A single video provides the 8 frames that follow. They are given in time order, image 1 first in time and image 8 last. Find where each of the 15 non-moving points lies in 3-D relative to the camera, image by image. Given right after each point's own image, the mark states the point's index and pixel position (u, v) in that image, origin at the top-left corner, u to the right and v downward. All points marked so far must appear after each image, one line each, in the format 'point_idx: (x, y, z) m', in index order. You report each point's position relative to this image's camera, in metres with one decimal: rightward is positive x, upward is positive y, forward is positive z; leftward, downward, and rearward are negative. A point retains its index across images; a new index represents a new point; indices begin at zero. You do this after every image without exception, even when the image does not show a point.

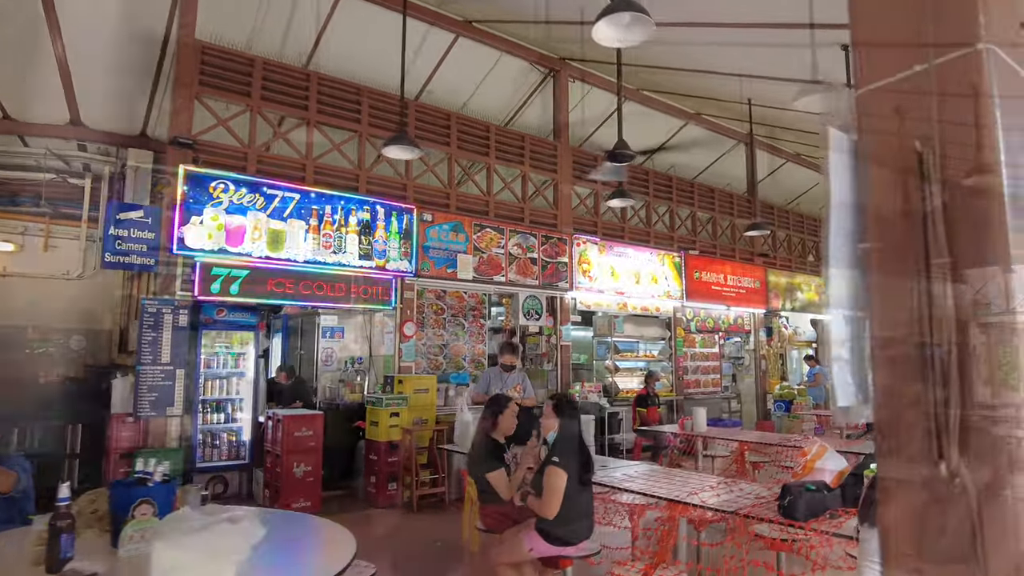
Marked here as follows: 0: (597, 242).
0: (+0.9, +0.7, +7.6) m
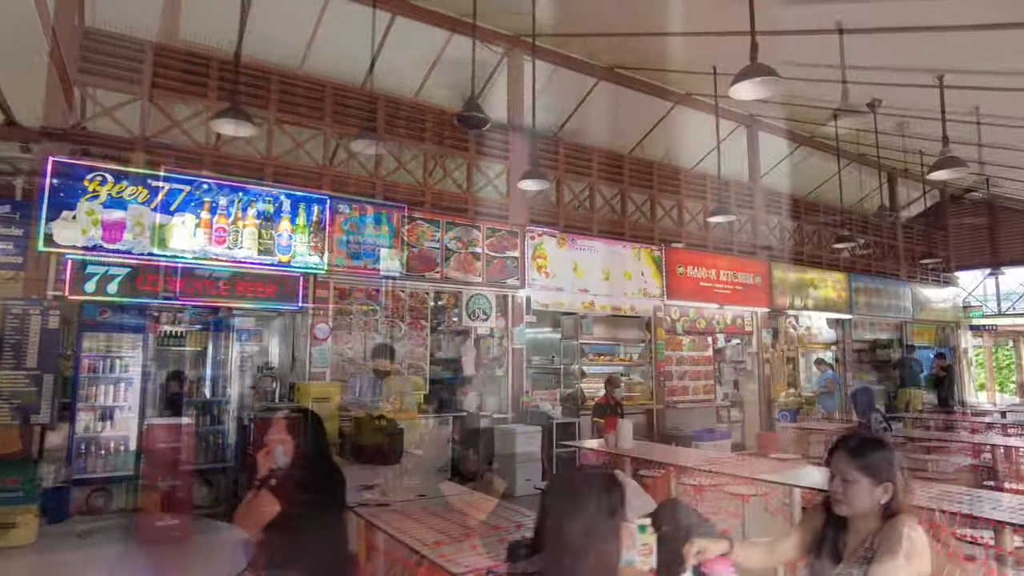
0: (+0.6, +0.7, +7.3) m
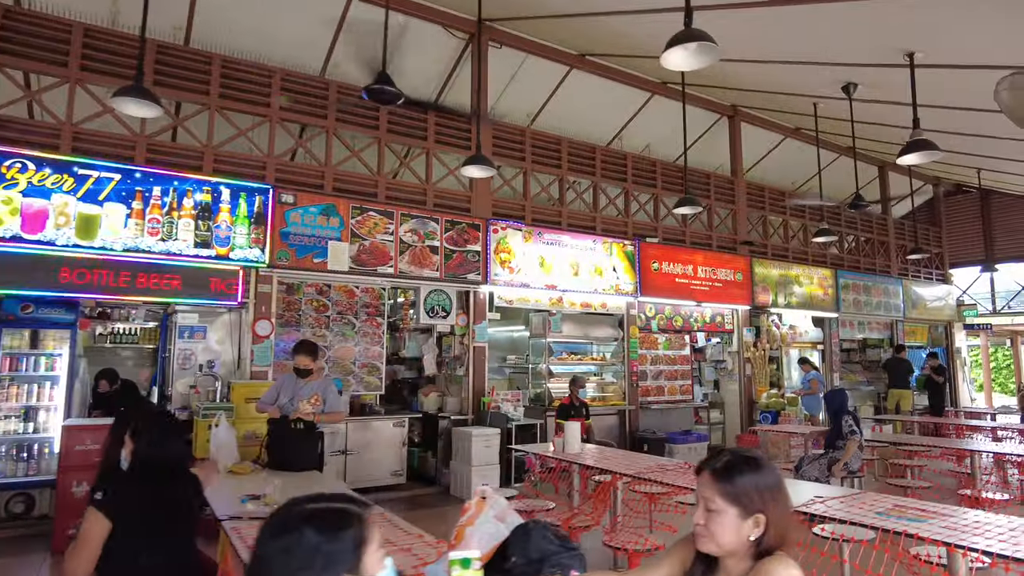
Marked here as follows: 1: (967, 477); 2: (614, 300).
0: (+0.1, +0.7, +7.0) m
1: (+3.9, -1.6, +5.3) m
2: (+1.2, -0.2, +7.6) m
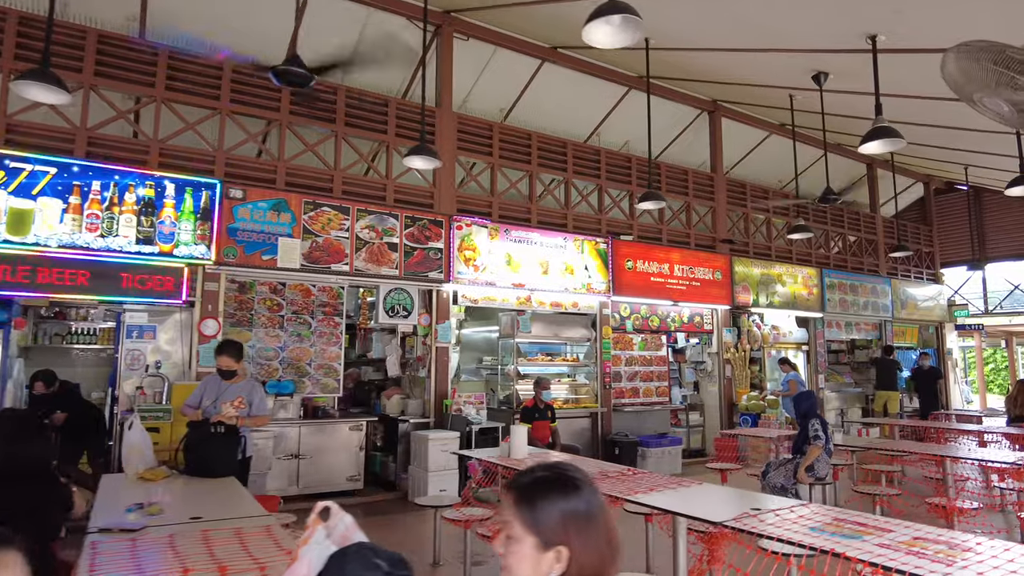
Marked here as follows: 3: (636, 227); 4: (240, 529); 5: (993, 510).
0: (-0.2, +0.7, +6.8) m
1: (+3.5, -1.6, +5.0) m
2: (+0.9, -0.1, +7.4) m
3: (+1.6, +0.8, +7.9) m
4: (-1.0, -0.9, +2.4) m
5: (+3.7, -1.7, +4.8) m
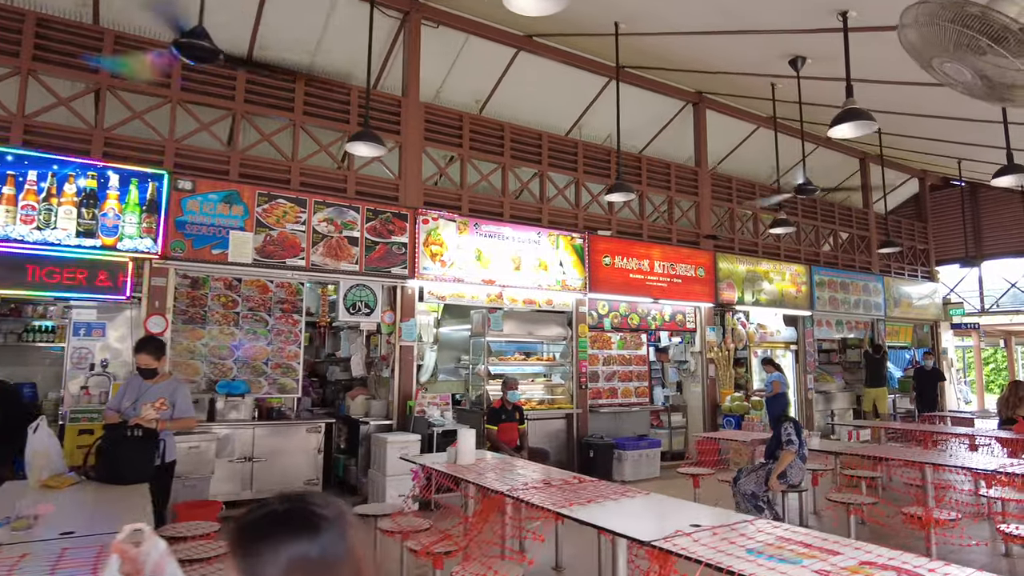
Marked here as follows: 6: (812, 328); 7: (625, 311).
0: (-0.5, +0.8, +6.5) m
1: (+3.2, -1.5, +4.8) m
2: (+0.6, -0.1, +7.2) m
3: (+1.3, +0.8, +7.6) m
4: (-1.4, -0.9, +2.1) m
5: (+3.4, -1.7, +4.6) m
6: (+4.5, -0.6, +9.4) m
7: (+1.4, -0.3, +7.7) m
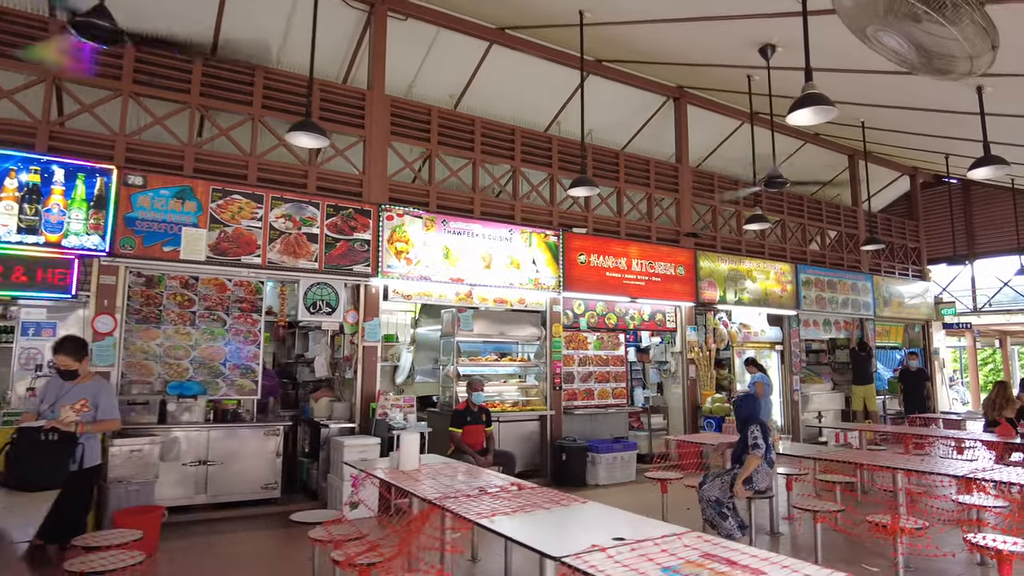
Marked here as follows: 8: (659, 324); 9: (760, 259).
0: (-0.9, +0.8, +6.3) m
1: (+2.9, -1.5, +4.6) m
2: (+0.2, -0.1, +7.0) m
3: (+0.9, +0.8, +7.4) m
4: (-1.7, -0.9, +1.9) m
5: (+3.0, -1.7, +4.4) m
6: (+4.2, -0.6, +9.2) m
7: (+1.1, -0.3, +7.5) m
8: (+1.9, -0.4, +7.9) m
9: (+3.5, +0.4, +8.8) m
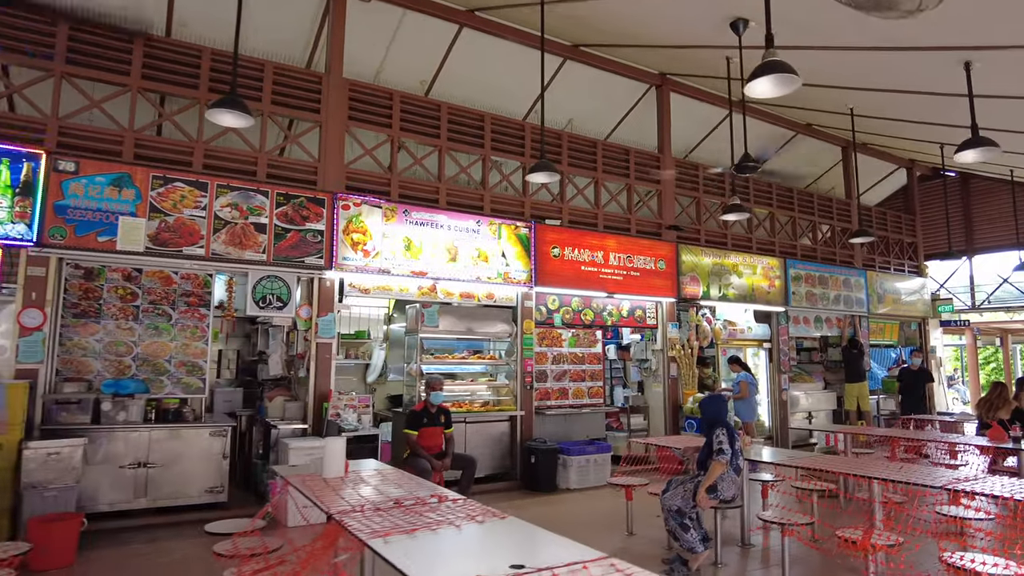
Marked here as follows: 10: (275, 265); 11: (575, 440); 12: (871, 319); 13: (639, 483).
0: (-1.2, +0.8, +6.0) m
1: (+2.5, -1.5, +4.2) m
2: (-0.1, 0.0, +6.7) m
3: (+0.6, +0.9, +7.1) m
4: (-2.1, -0.8, +1.6) m
5: (+2.7, -1.6, +4.0) m
6: (+3.9, -0.5, +8.8) m
7: (+0.8, -0.2, +7.2) m
8: (+1.5, -0.4, +7.6) m
9: (+3.2, +0.5, +8.4) m
10: (-2.0, +0.2, +5.4) m
11: (+0.7, -1.7, +6.9) m
12: (+5.6, -0.5, +9.9) m
13: (+1.0, -1.5, +4.8) m
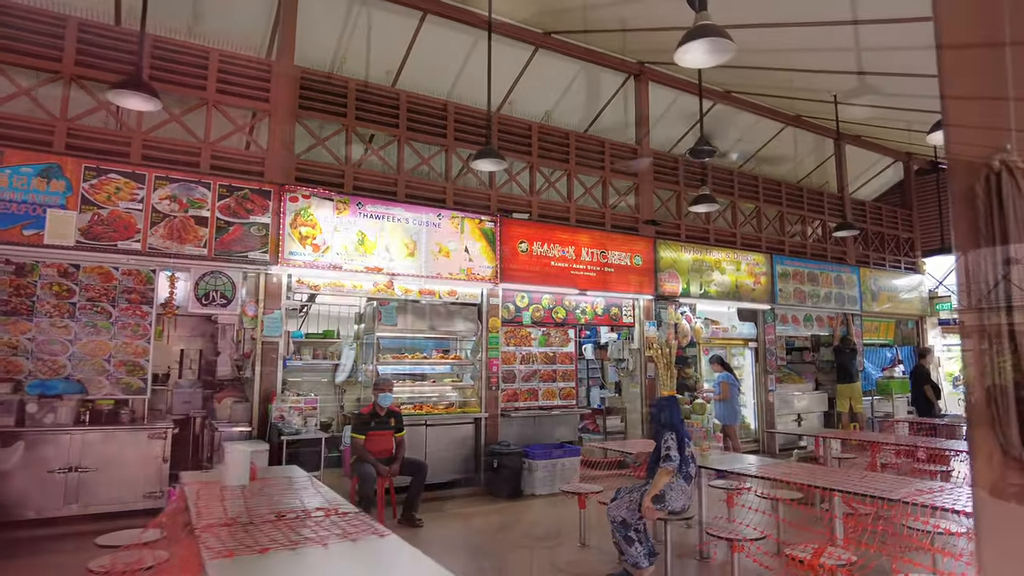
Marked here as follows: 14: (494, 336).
0: (-1.6, +0.9, +5.8) m
1: (+2.1, -1.4, +3.9) m
2: (-0.4, 0.0, +6.4) m
3: (+0.3, +0.9, +6.8) m
4: (-2.5, -0.8, +1.4) m
5: (+2.3, -1.6, +3.7) m
6: (+3.5, -0.5, +8.5) m
7: (+0.4, -0.2, +6.9) m
8: (+1.2, -0.4, +7.3) m
9: (+2.8, +0.5, +8.1) m
10: (-2.4, +0.2, +5.2) m
11: (+0.3, -1.6, +6.6) m
12: (+5.3, -0.4, +9.5) m
13: (+0.6, -1.5, +4.5) m
14: (-0.2, -0.5, +6.5) m
